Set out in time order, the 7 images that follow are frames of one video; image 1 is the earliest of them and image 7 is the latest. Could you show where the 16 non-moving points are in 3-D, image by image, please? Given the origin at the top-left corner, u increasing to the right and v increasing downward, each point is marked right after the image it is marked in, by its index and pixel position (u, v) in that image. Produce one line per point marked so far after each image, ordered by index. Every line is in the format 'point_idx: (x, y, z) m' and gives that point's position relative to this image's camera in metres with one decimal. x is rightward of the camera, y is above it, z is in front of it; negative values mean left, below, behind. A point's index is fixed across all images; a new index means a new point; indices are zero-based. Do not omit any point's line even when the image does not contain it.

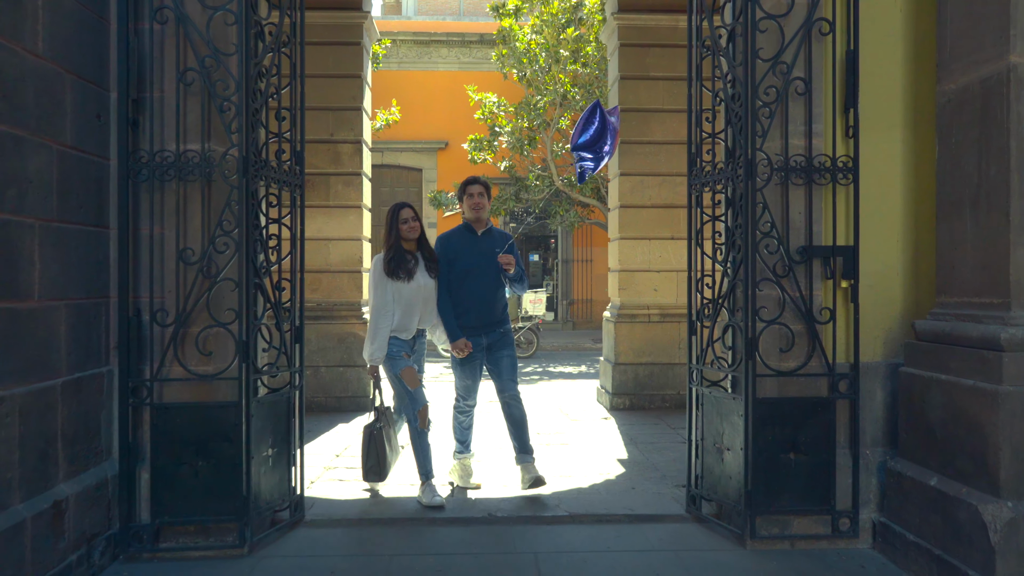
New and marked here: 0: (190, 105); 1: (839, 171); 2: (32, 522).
0: (-1.4, +0.8, +3.8) m
1: (+1.5, +0.5, +3.8) m
2: (-1.7, -0.8, +3.0) m
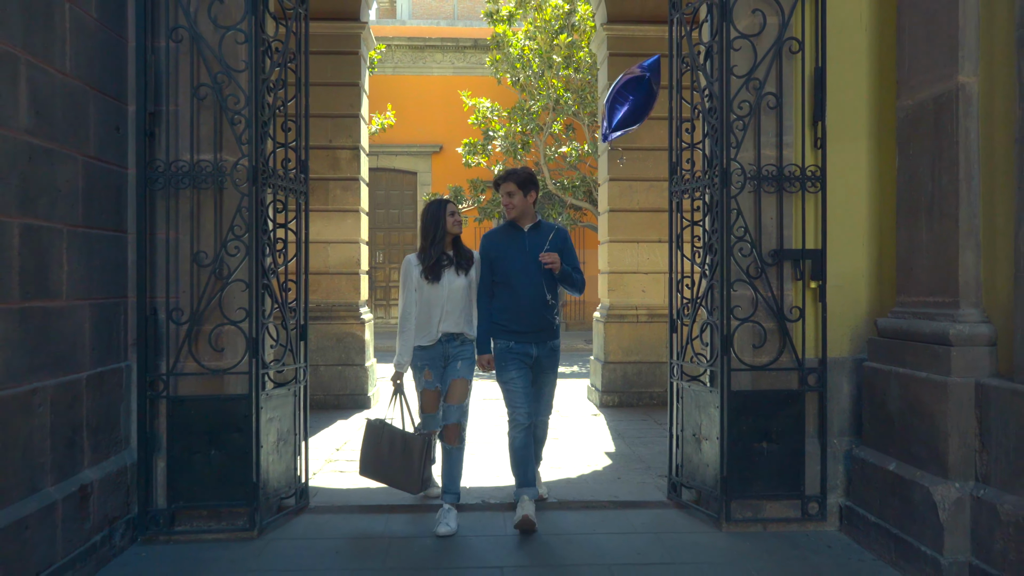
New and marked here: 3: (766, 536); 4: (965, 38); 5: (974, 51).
0: (-1.4, +0.8, +4.0) m
1: (+1.4, +0.5, +4.1) m
2: (-1.7, -0.8, +3.3) m
3: (+1.2, -1.2, +4.0) m
4: (+1.8, +1.0, +3.4) m
5: (+1.8, +0.9, +3.4) m
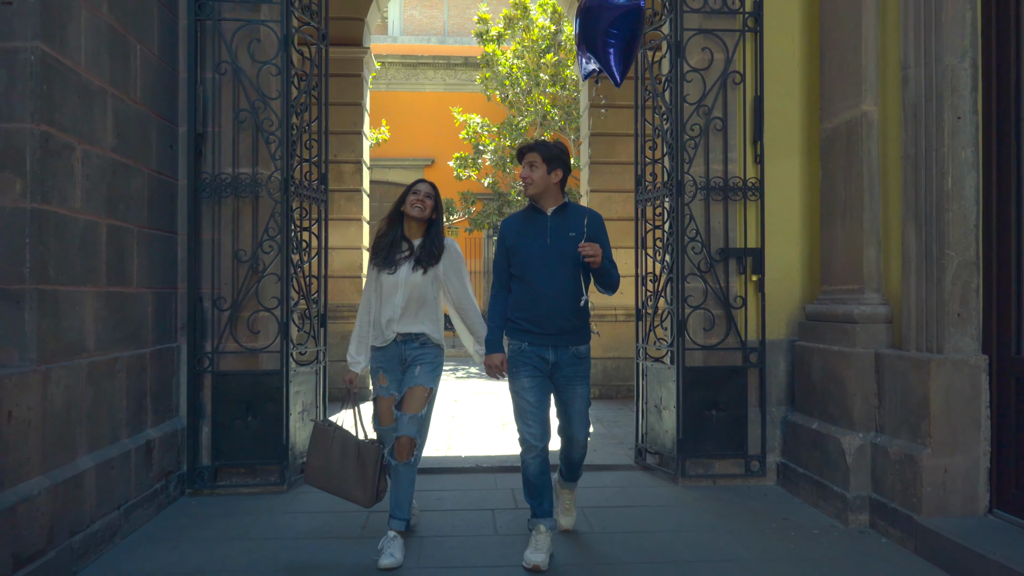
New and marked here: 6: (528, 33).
0: (-1.5, +0.8, +4.8) m
1: (+1.4, +0.6, +4.9) m
2: (-1.8, -0.8, +4.0) m
3: (+1.1, -1.1, +4.8) m
4: (+1.7, +1.0, +4.2) m
5: (+1.8, +1.0, +4.2) m
6: (+0.3, +4.5, +15.0) m
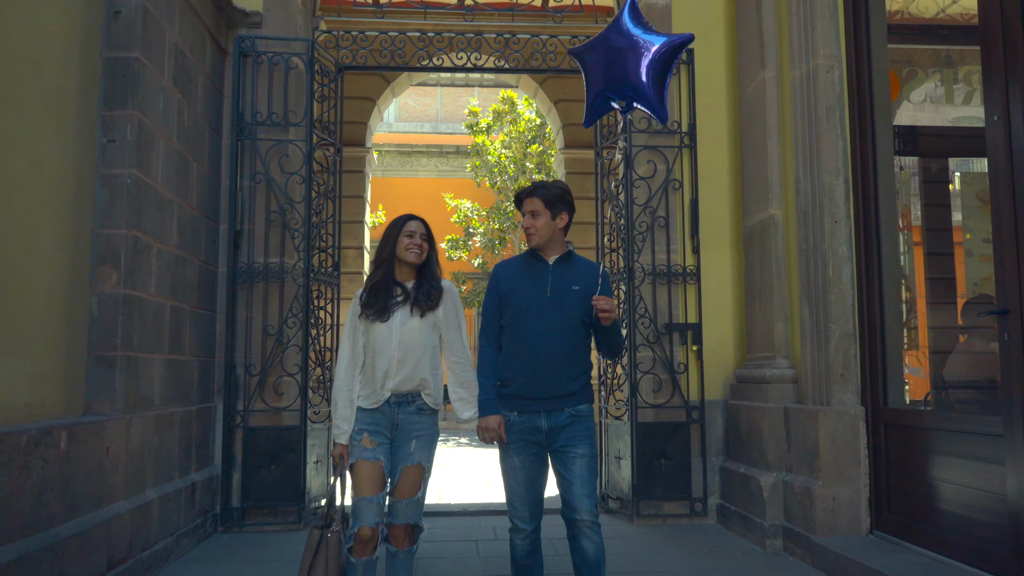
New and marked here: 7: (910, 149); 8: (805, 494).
0: (-1.6, +0.4, +5.9) m
1: (+1.2, +0.1, +6.0) m
2: (-1.9, -1.2, +4.9) m
3: (+1.0, -1.6, +5.7) m
4: (+1.6, +0.6, +5.3) m
5: (+1.6, +0.6, +5.3) m
6: (+0.1, +3.1, +16.4) m
7: (+2.1, +0.7, +4.4) m
8: (+1.6, -1.1, +4.7) m
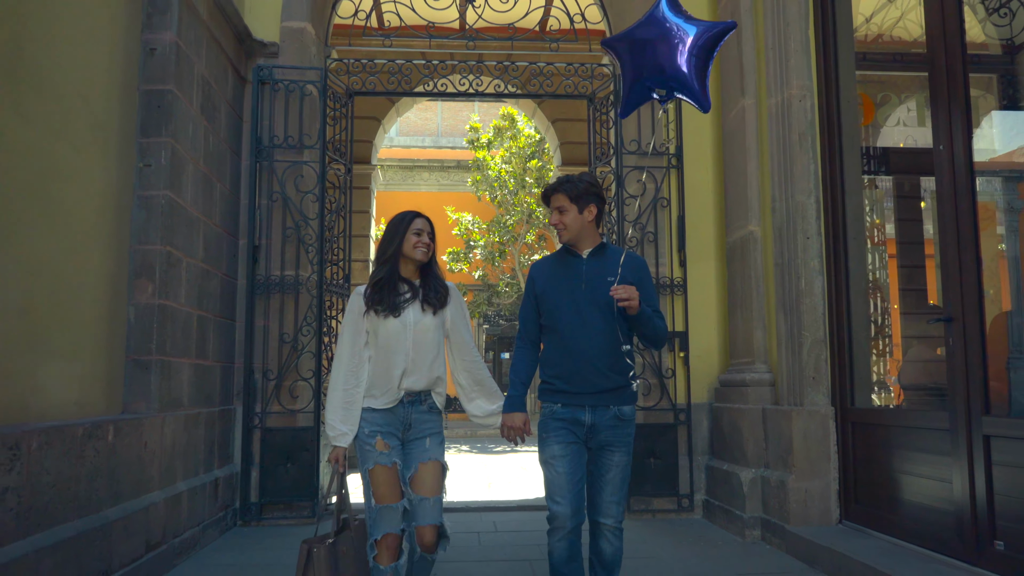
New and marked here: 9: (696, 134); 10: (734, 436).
0: (-1.6, +0.3, +6.3) m
1: (+1.2, 0.0, +6.4) m
2: (-1.9, -1.2, +5.3) m
3: (+1.0, -1.6, +6.1) m
4: (+1.6, +0.6, +5.8) m
5: (+1.6, +0.5, +5.8) m
6: (+0.1, +2.9, +16.9) m
7: (+2.1, +0.7, +4.9) m
8: (+1.6, -1.2, +5.1) m
9: (+1.4, +1.2, +6.6) m
10: (+1.5, -1.0, +5.8) m
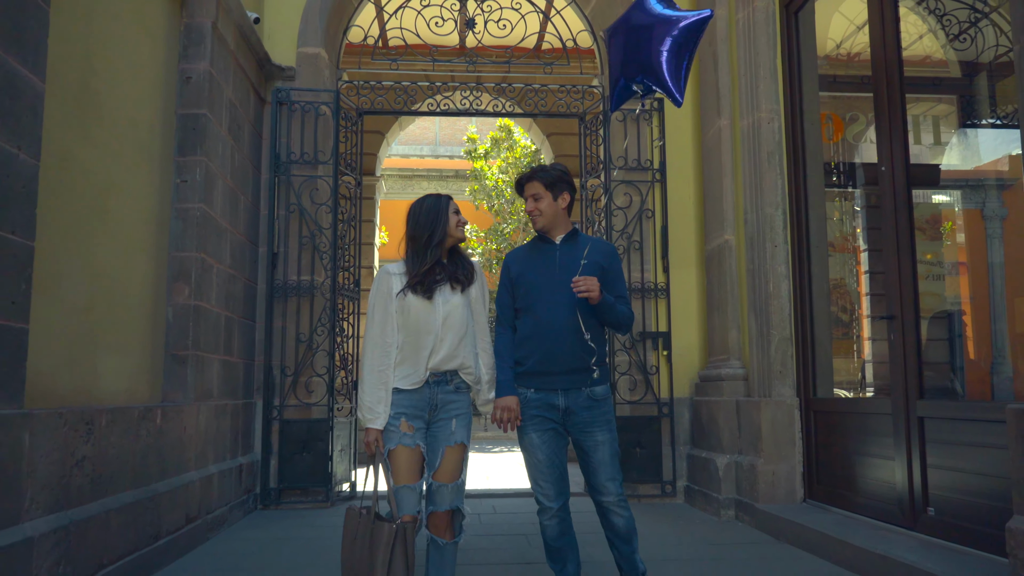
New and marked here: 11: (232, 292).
0: (-1.7, +0.3, +6.9) m
1: (+1.2, 0.0, +7.0) m
2: (-1.9, -1.3, +5.9) m
3: (+1.0, -1.7, +6.7) m
4: (+1.6, +0.5, +6.3) m
5: (+1.6, +0.5, +6.3) m
6: (0.0, +2.7, +17.5) m
7: (+2.1, +0.6, +5.5) m
8: (+1.6, -1.2, +5.7) m
9: (+1.4, +1.1, +7.1) m
10: (+1.5, -1.0, +6.3) m
11: (-2.0, 0.0, +6.0) m
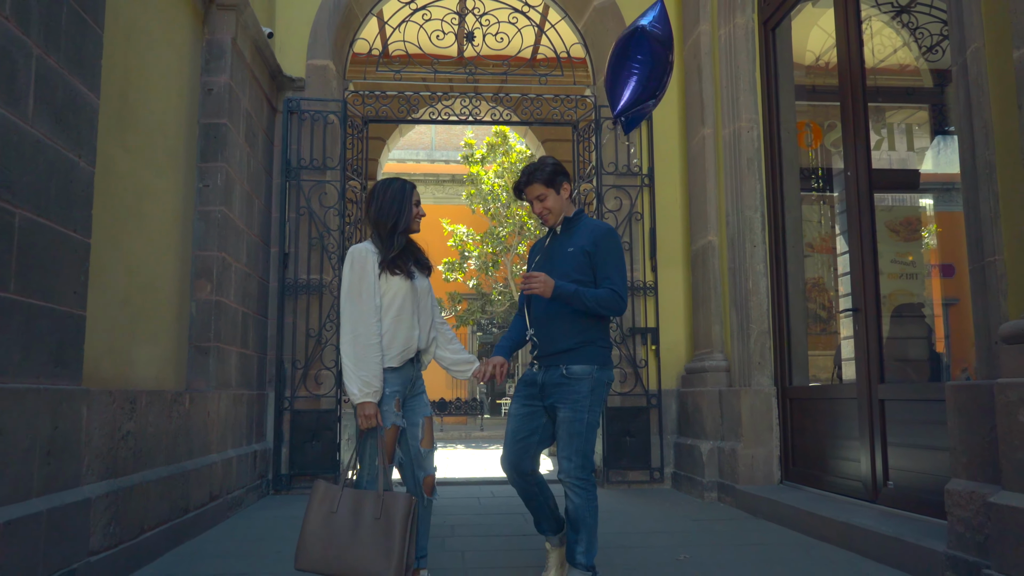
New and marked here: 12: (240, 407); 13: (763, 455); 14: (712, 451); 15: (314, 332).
0: (-1.7, +0.3, +7.3) m
1: (+1.2, 0.0, +7.4) m
2: (-1.9, -1.2, +6.3) m
3: (+1.0, -1.7, +7.1) m
4: (+1.6, +0.5, +6.8) m
5: (+1.6, +0.5, +6.8) m
6: (-0.1, +2.7, +17.9) m
7: (+2.0, +0.7, +5.9) m
8: (+1.6, -1.2, +6.1) m
9: (+1.4, +1.2, +7.6) m
10: (+1.5, -1.0, +6.8) m
11: (-2.0, 0.0, +6.4) m
12: (-2.0, -0.9, +6.2) m
13: (+1.7, -1.2, +6.0) m
14: (+1.5, -1.2, +6.4) m
15: (-1.7, -0.4, +7.2) m
